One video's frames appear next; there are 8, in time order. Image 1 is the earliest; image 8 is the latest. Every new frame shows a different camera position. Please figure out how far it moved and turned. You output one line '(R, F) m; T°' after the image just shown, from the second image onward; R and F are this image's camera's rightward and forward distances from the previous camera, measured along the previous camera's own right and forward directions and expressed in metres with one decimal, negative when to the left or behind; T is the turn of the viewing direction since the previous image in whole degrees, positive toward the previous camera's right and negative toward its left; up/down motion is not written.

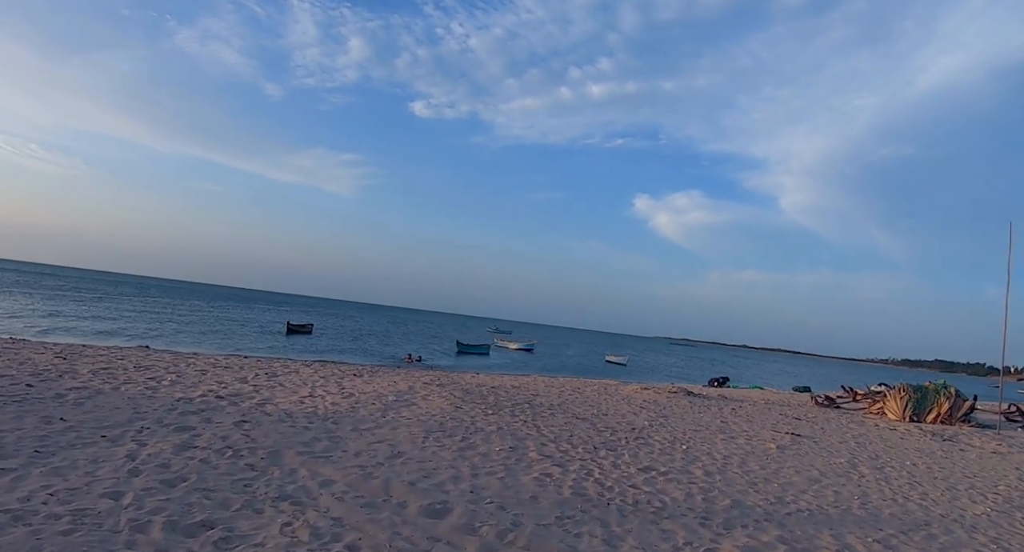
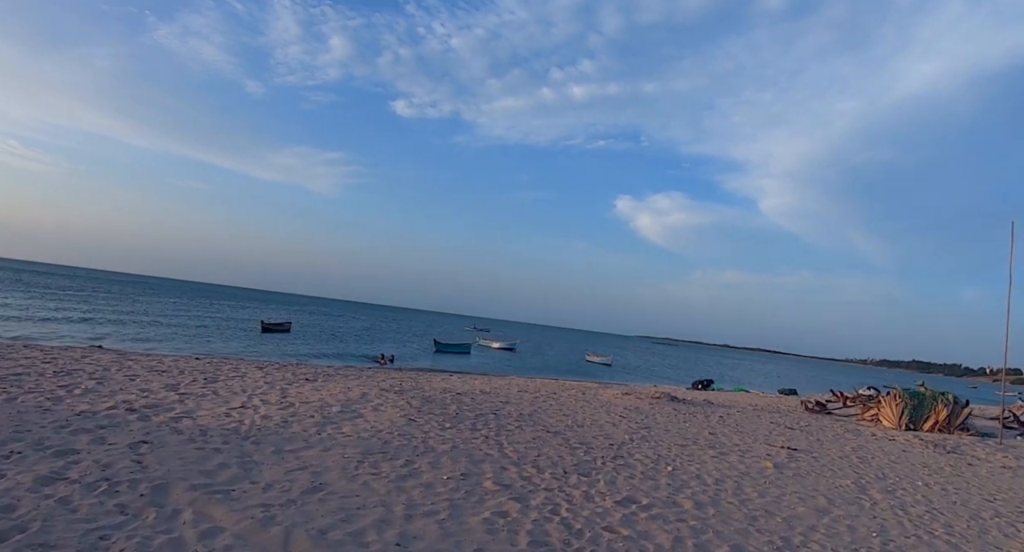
(+0.3, +1.4) m; +1°
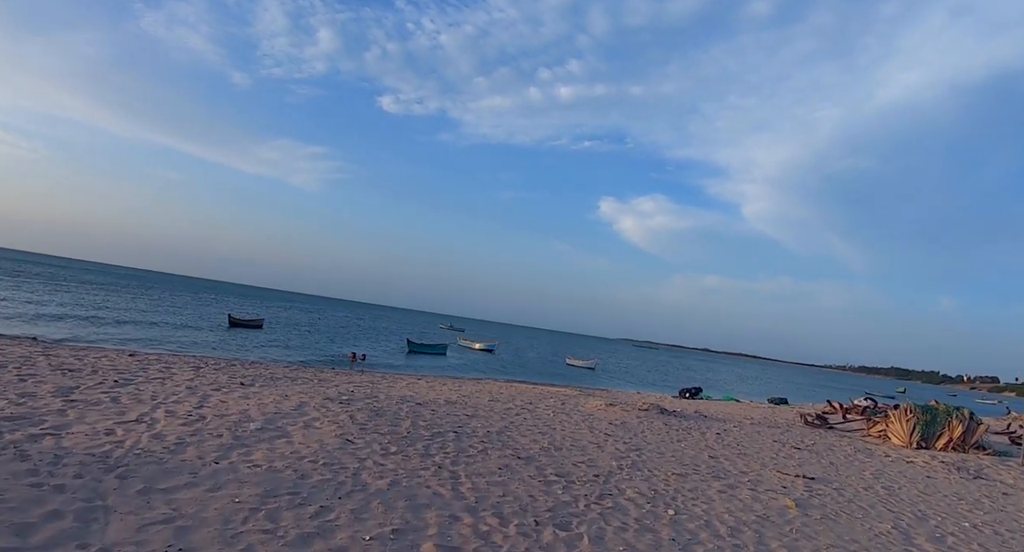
(+0.2, +1.8) m; +1°
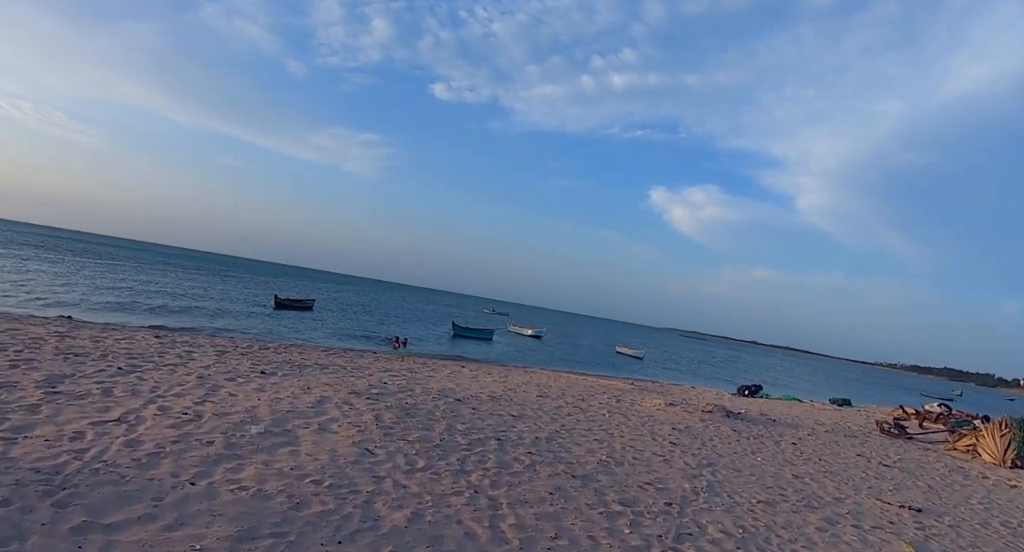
(-0.1, +1.5) m; -4°
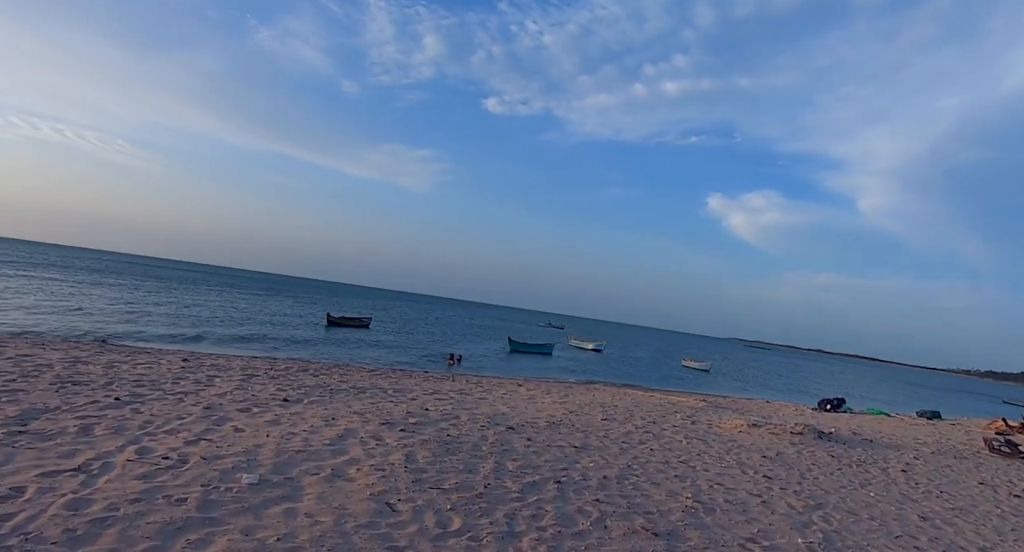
(0.0, +1.5) m; -5°
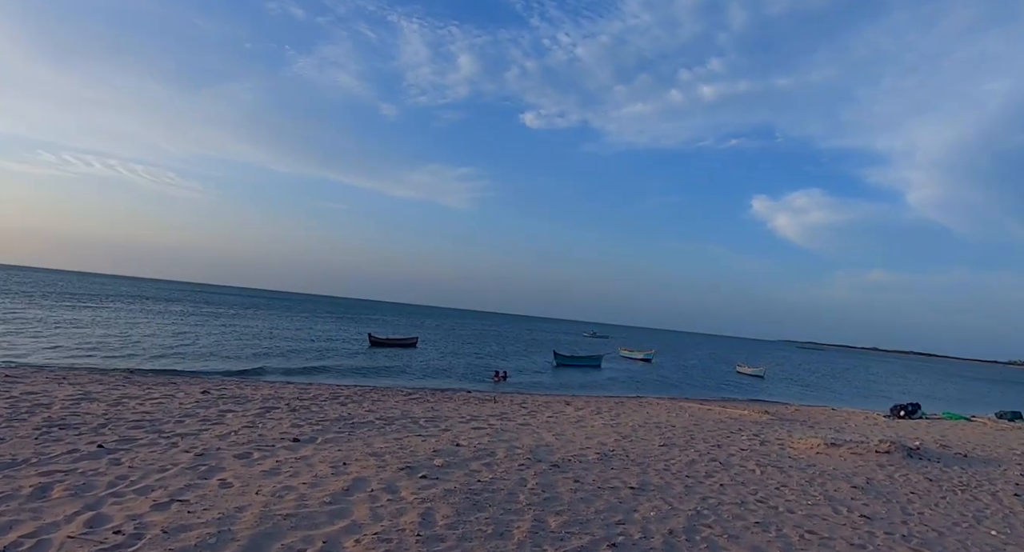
(+0.1, +1.2) m; -4°
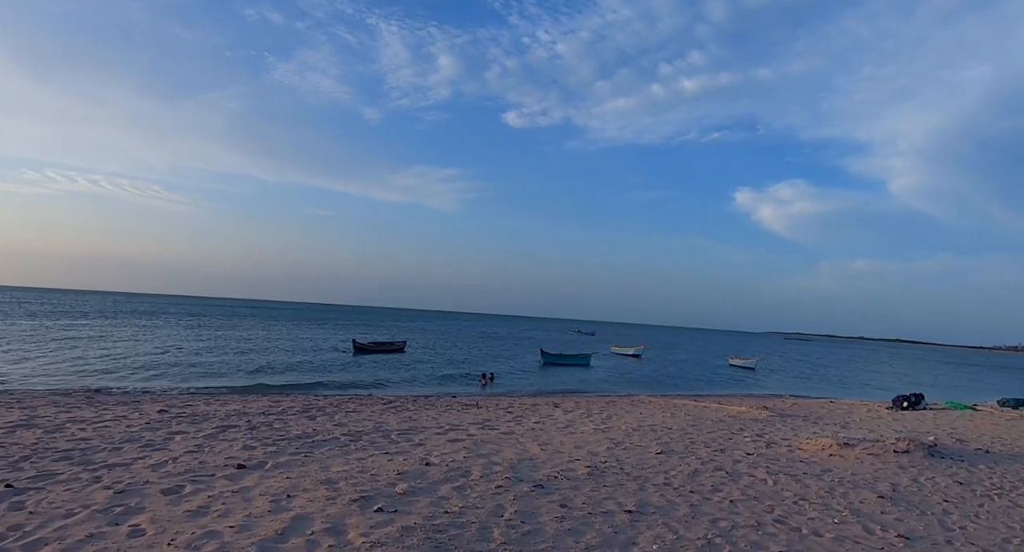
(+0.2, +1.1) m; +1°
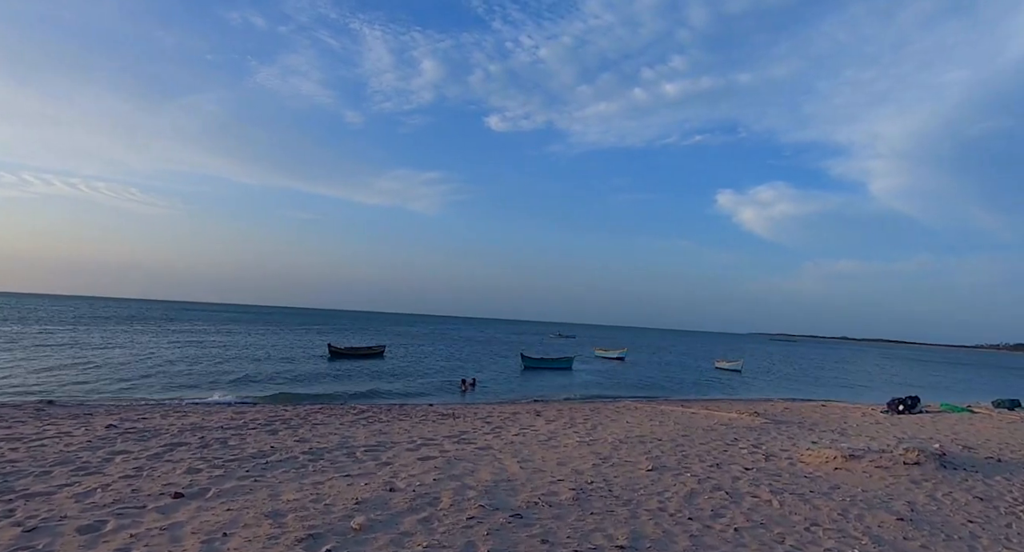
(+0.1, +0.8) m; +1°
